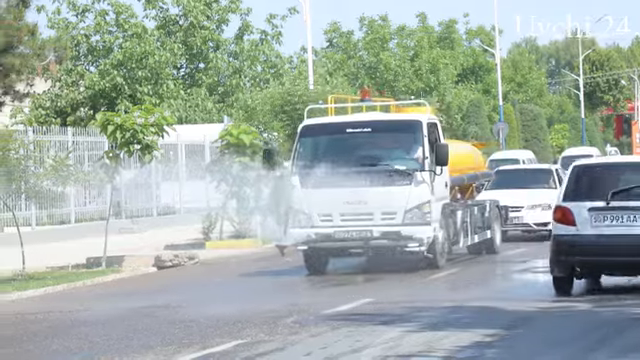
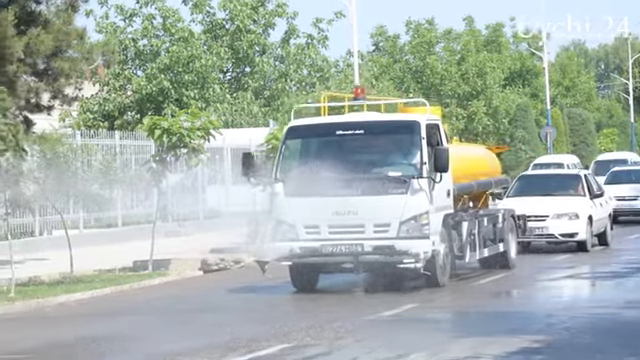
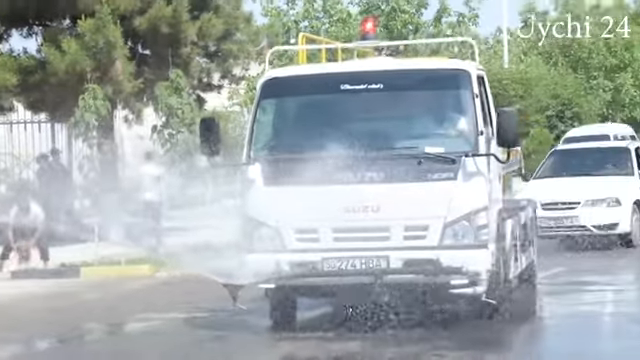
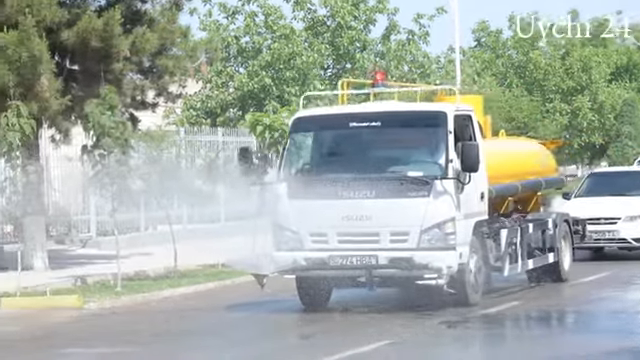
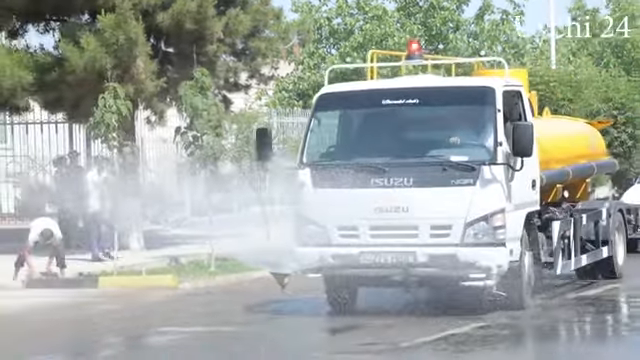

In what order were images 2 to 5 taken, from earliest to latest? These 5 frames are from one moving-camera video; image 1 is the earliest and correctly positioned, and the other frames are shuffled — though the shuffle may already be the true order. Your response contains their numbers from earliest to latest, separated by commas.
2, 4, 5, 3
